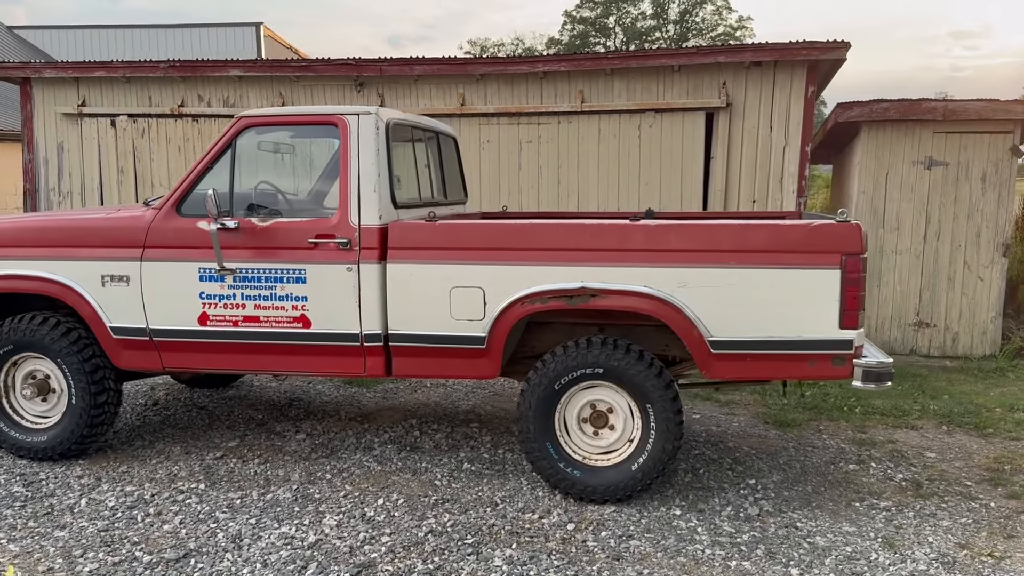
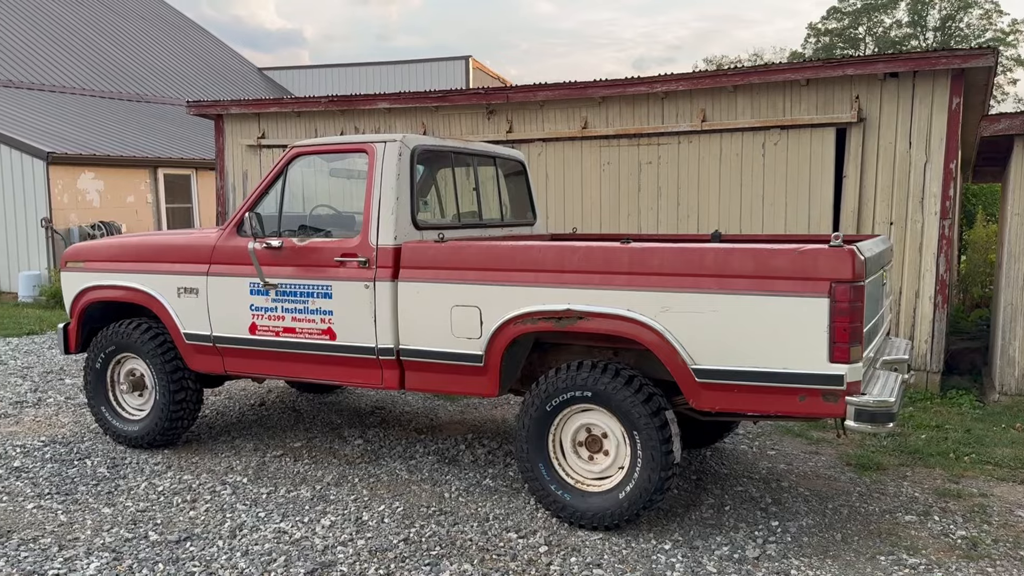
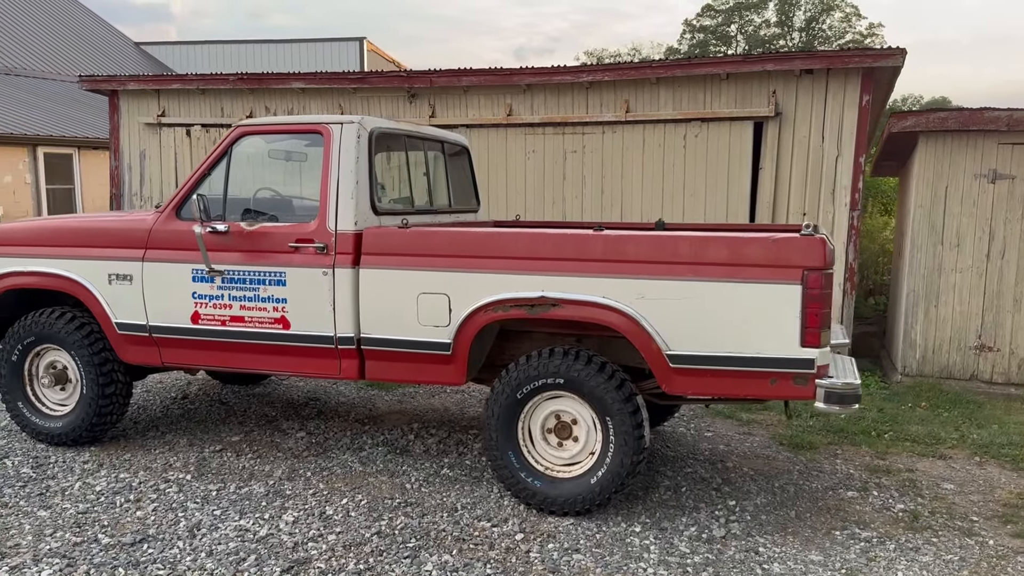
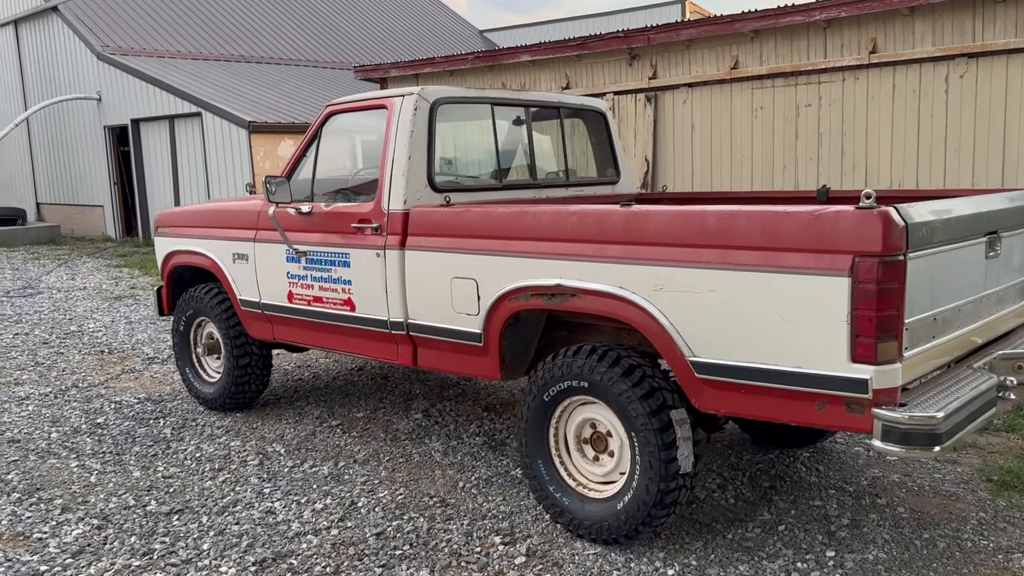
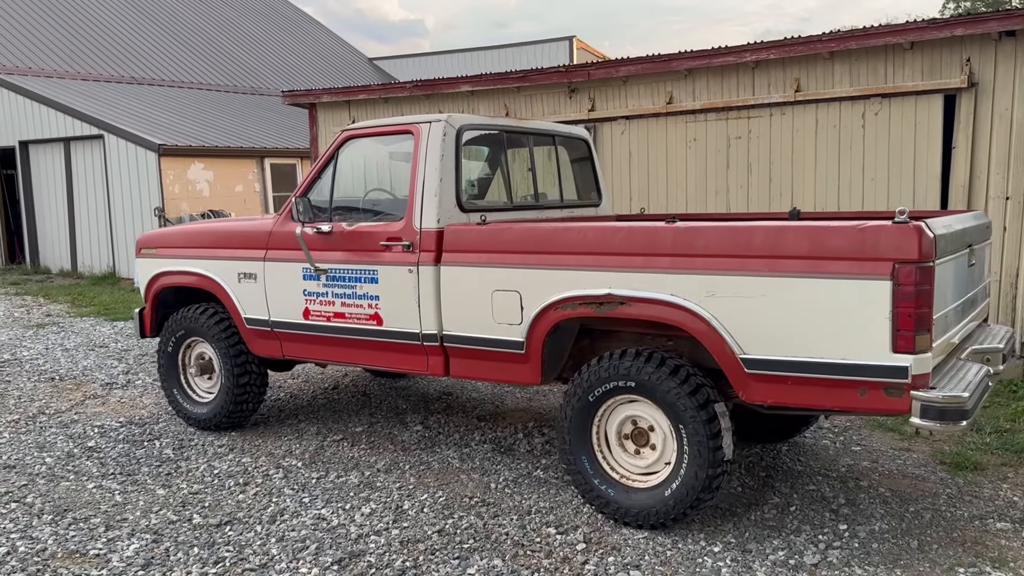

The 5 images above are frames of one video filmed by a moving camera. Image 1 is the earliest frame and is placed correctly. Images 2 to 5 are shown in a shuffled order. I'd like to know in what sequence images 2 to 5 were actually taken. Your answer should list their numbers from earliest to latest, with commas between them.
3, 2, 5, 4
